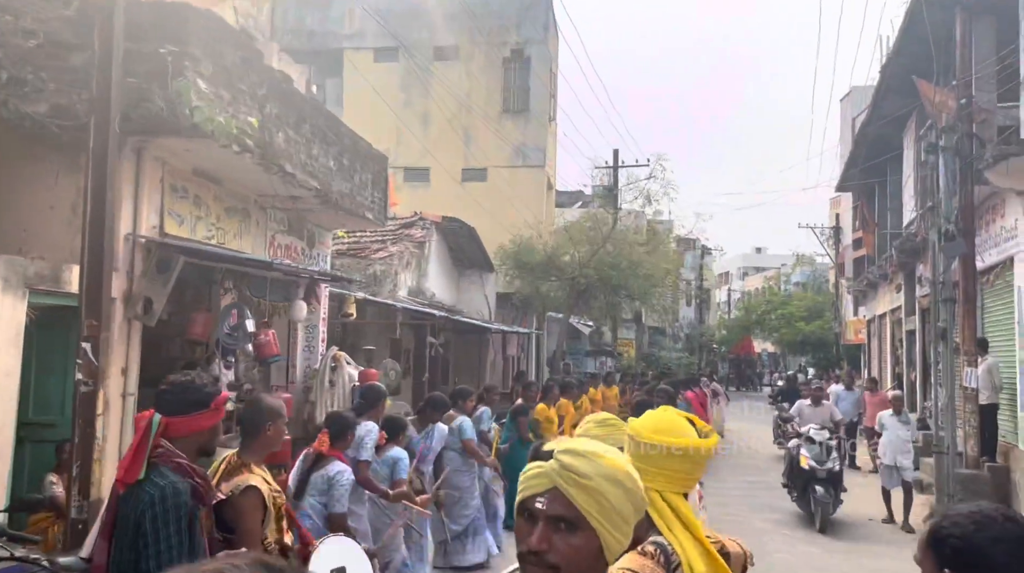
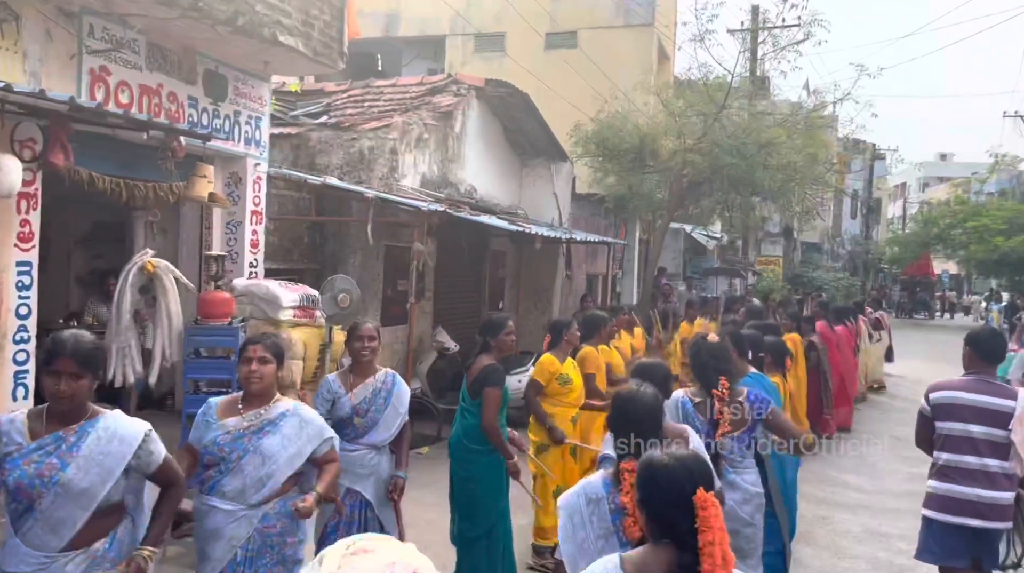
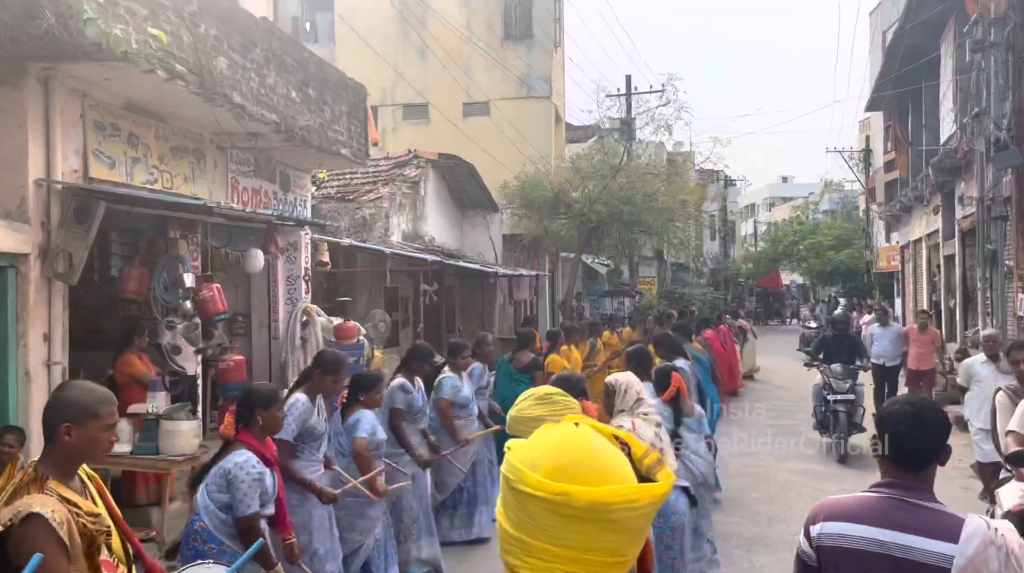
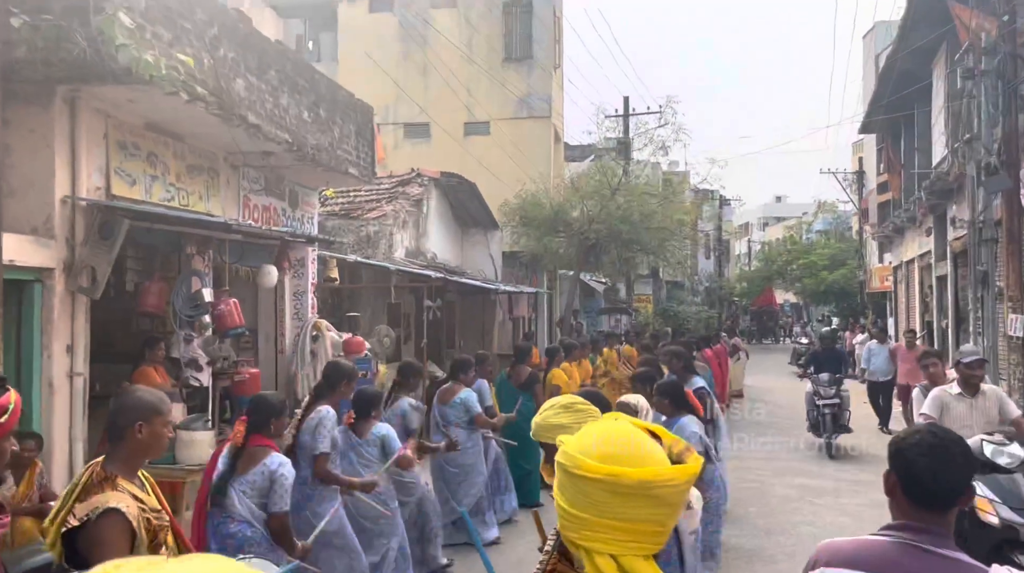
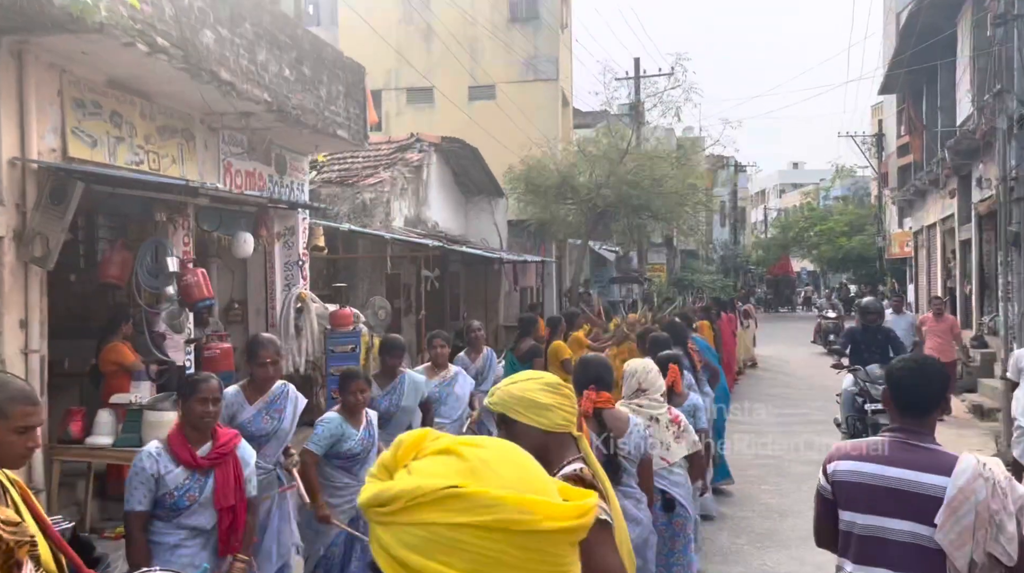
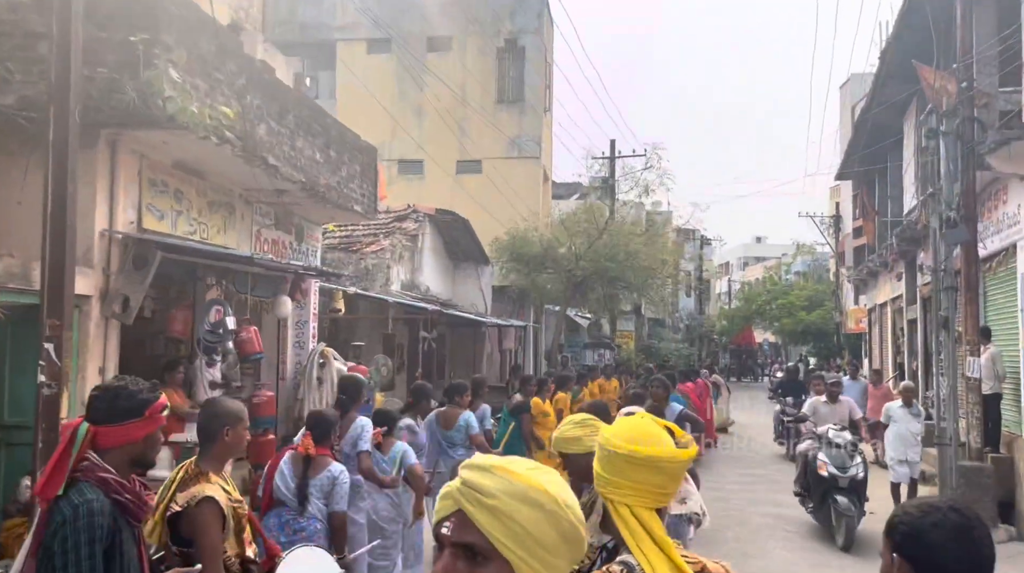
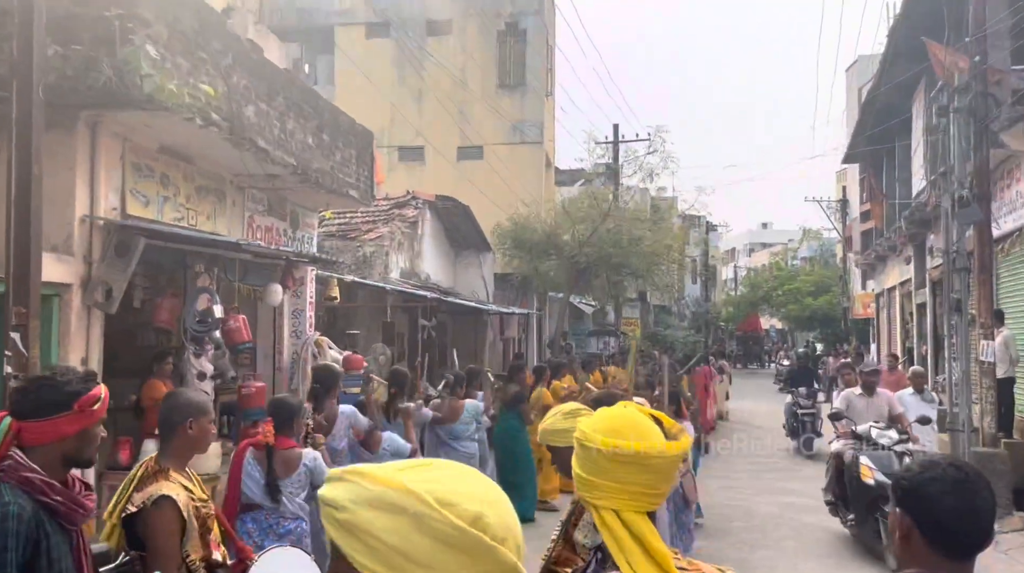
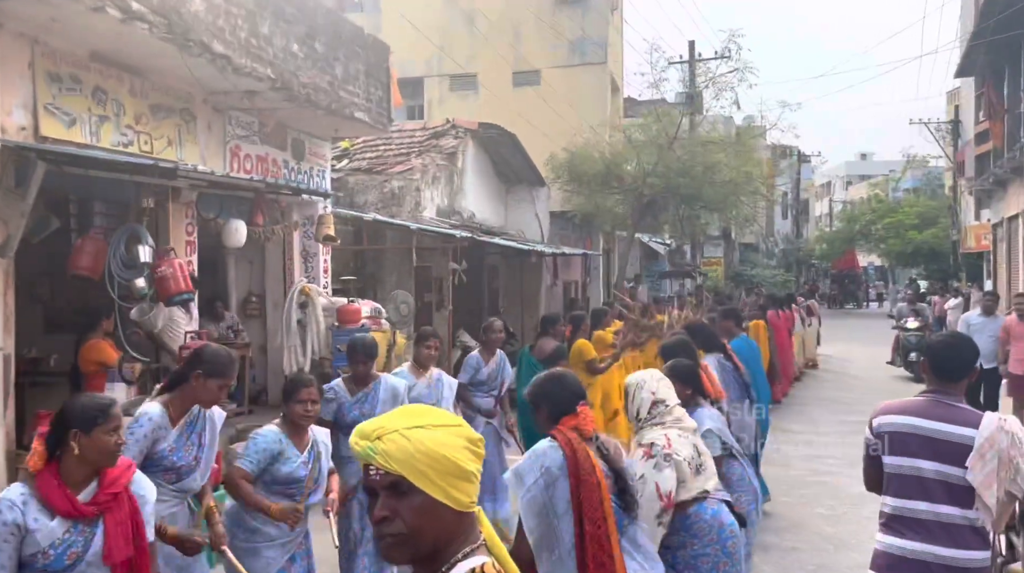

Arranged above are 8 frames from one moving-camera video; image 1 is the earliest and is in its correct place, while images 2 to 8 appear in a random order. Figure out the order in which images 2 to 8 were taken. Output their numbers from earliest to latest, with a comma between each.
6, 7, 4, 3, 5, 8, 2
